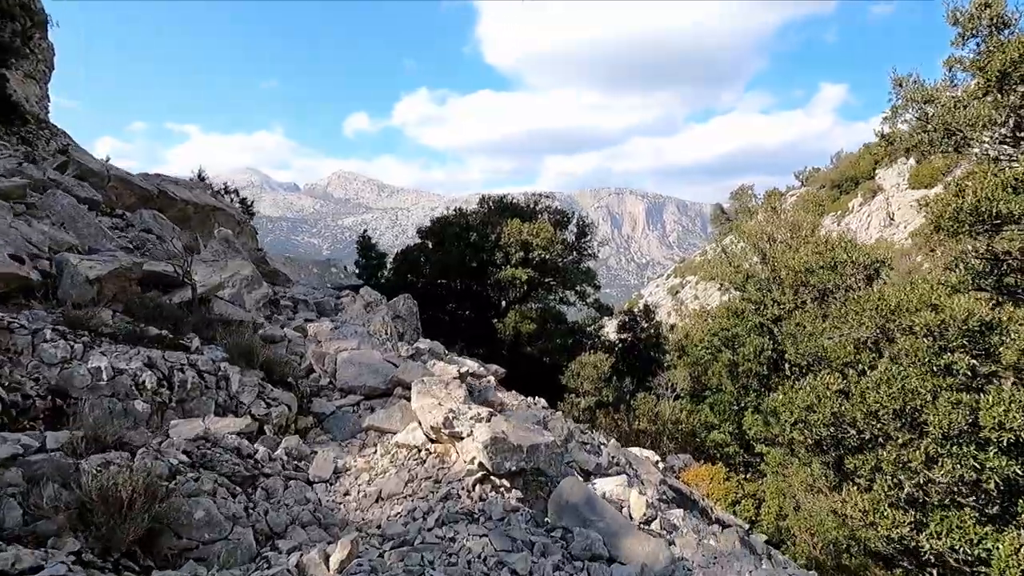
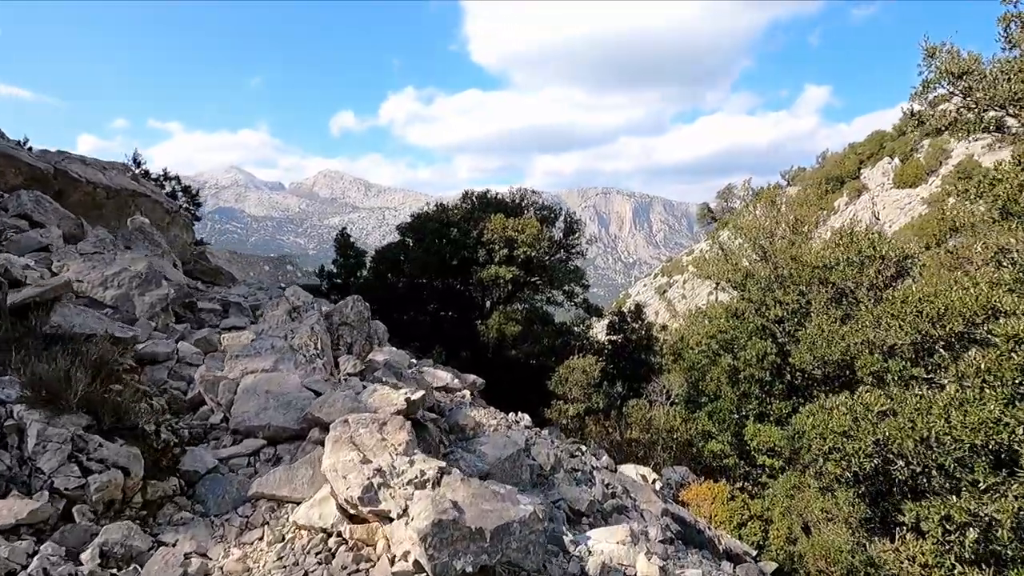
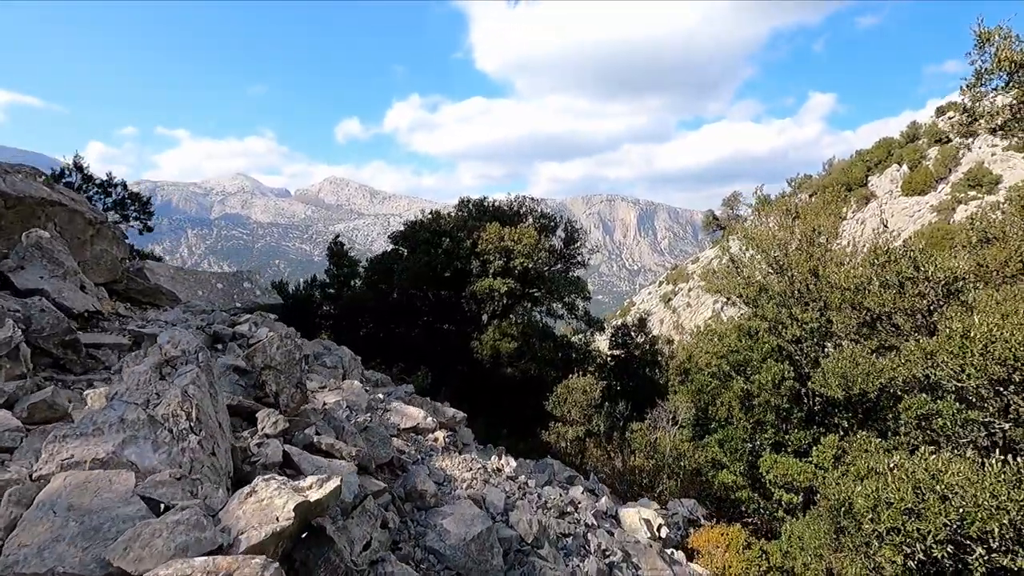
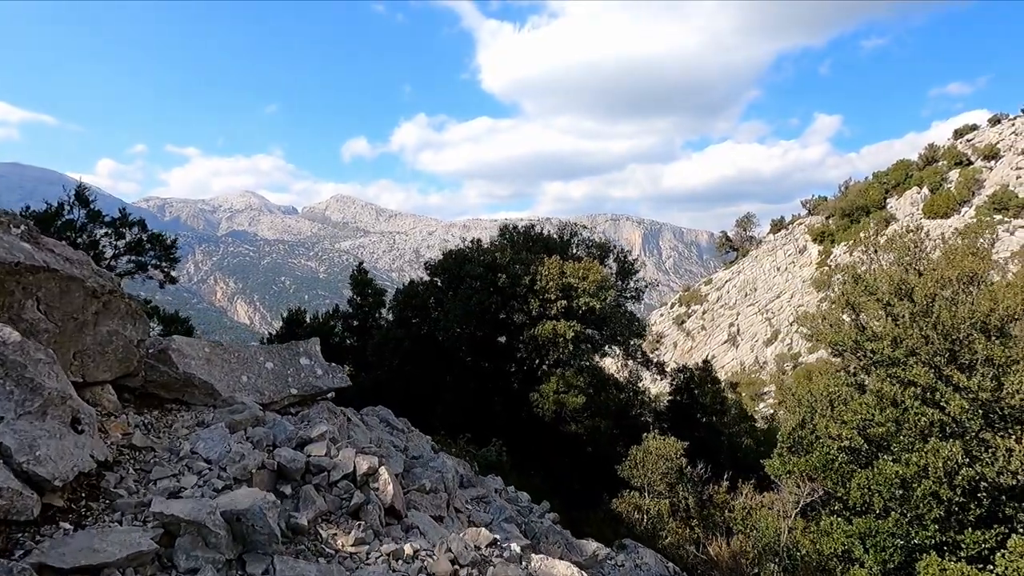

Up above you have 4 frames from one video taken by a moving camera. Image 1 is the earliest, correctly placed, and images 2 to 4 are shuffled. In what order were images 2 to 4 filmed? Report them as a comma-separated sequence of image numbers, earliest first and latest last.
2, 3, 4
